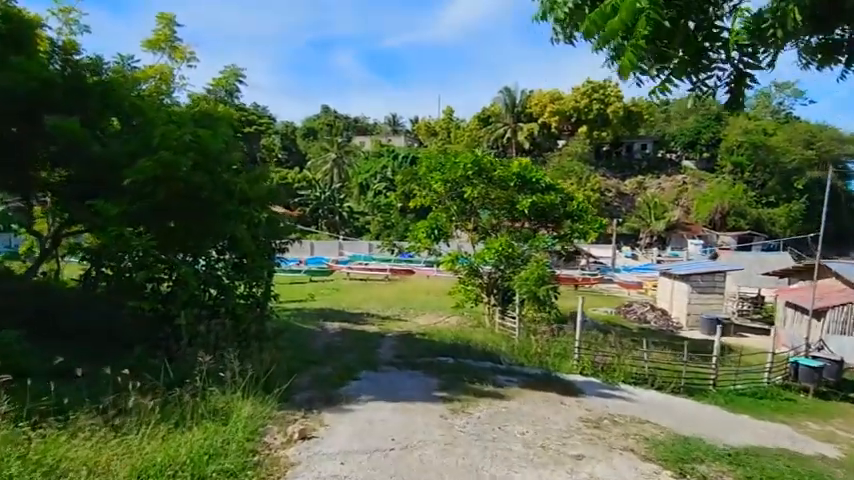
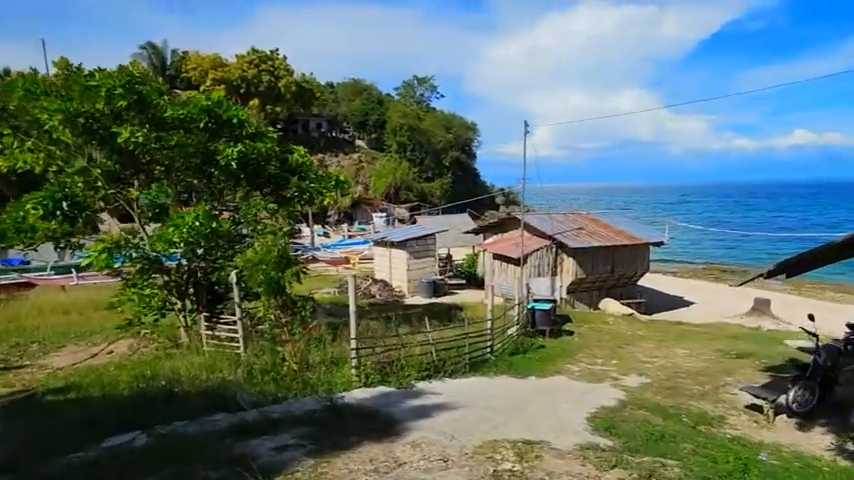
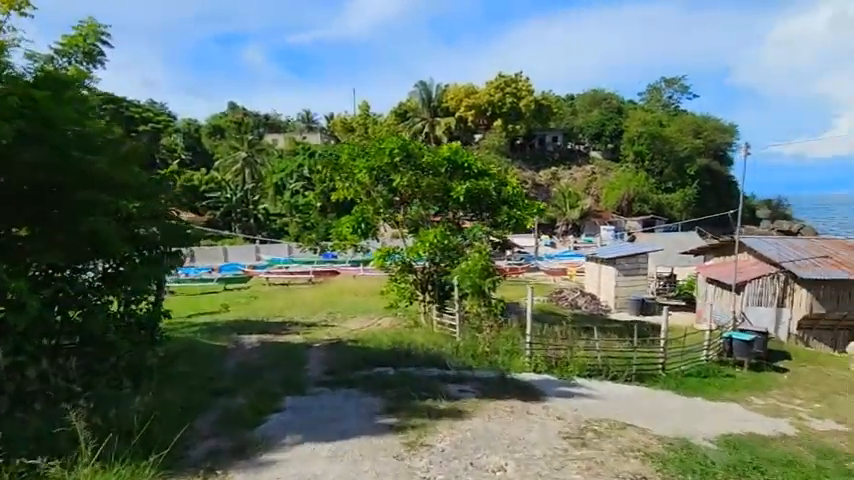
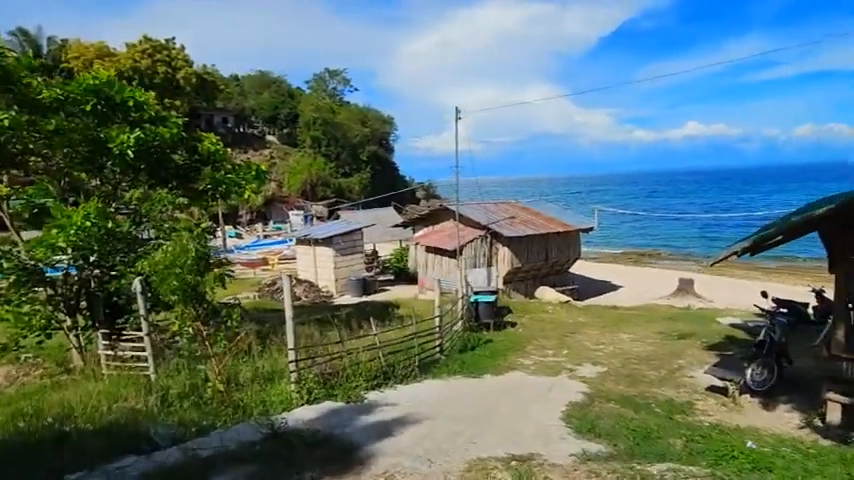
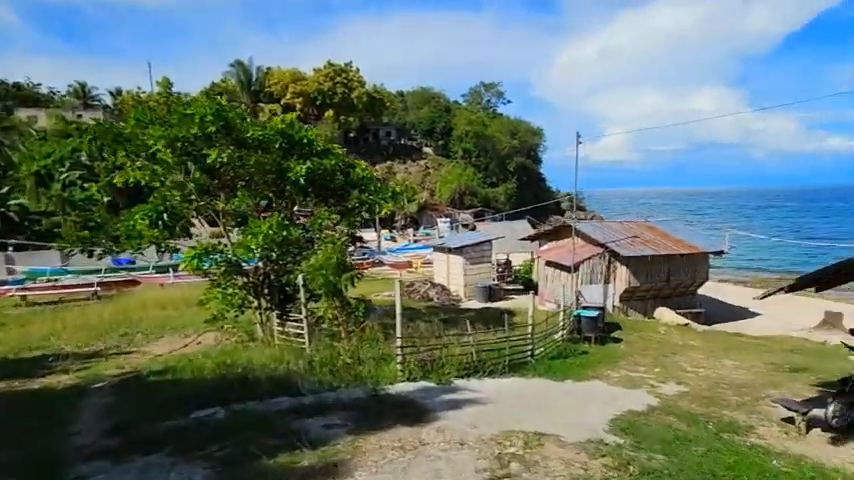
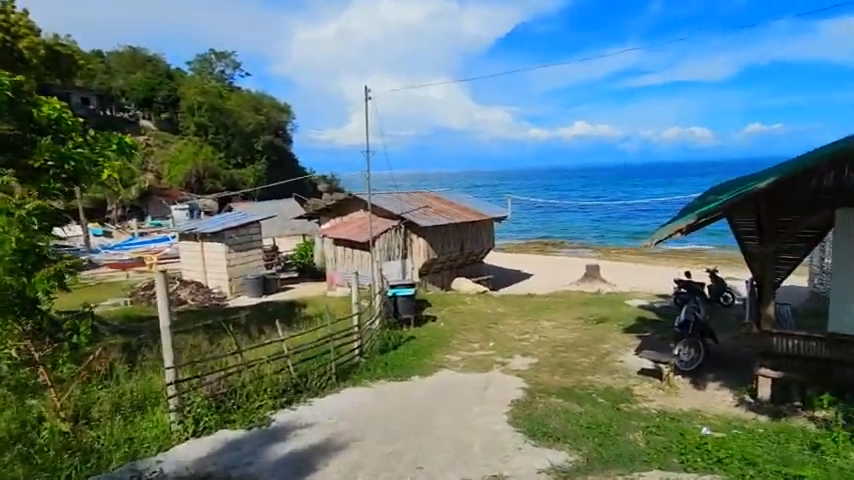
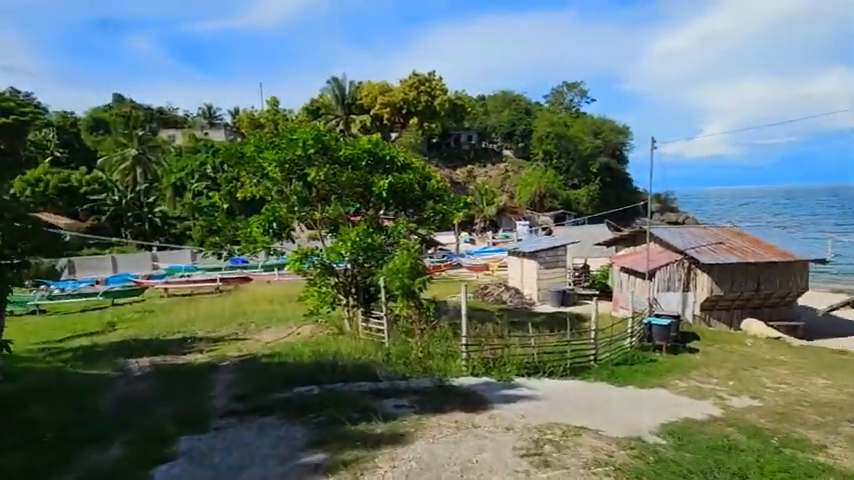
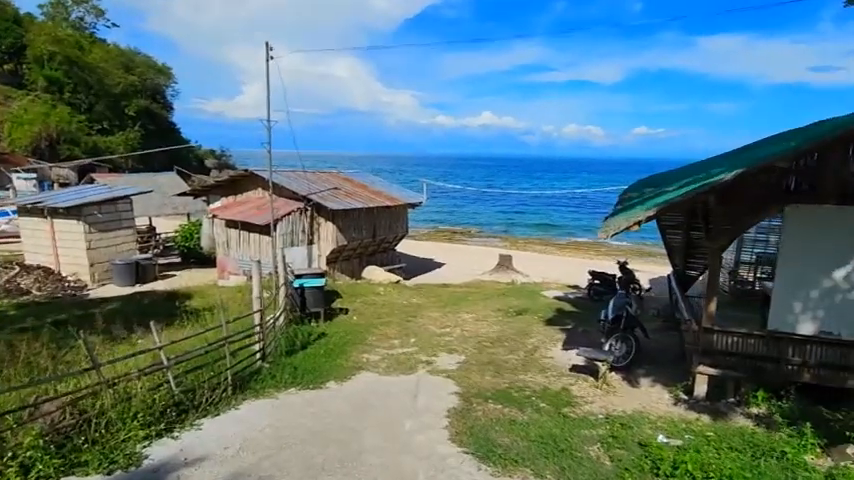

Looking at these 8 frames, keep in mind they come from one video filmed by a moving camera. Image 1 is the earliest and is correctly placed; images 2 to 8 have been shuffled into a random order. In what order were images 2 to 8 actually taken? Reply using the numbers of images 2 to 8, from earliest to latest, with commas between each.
3, 7, 5, 2, 4, 6, 8
